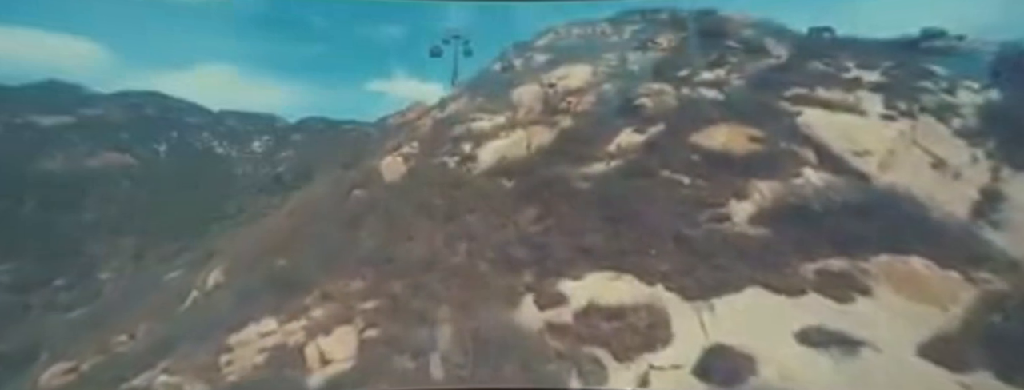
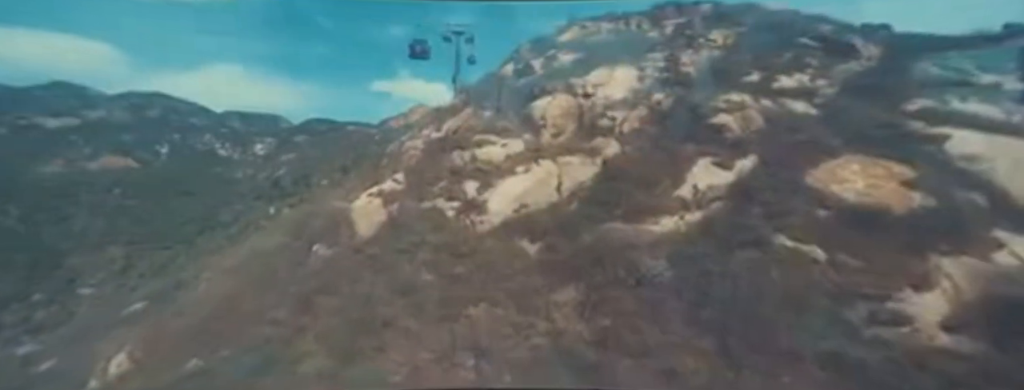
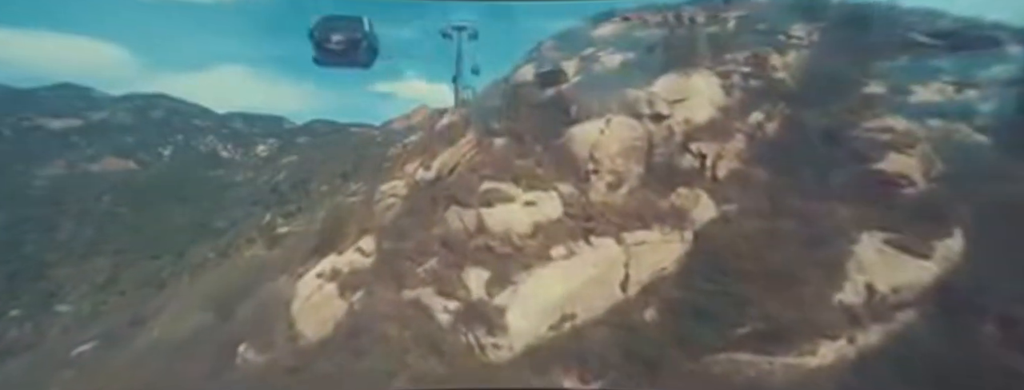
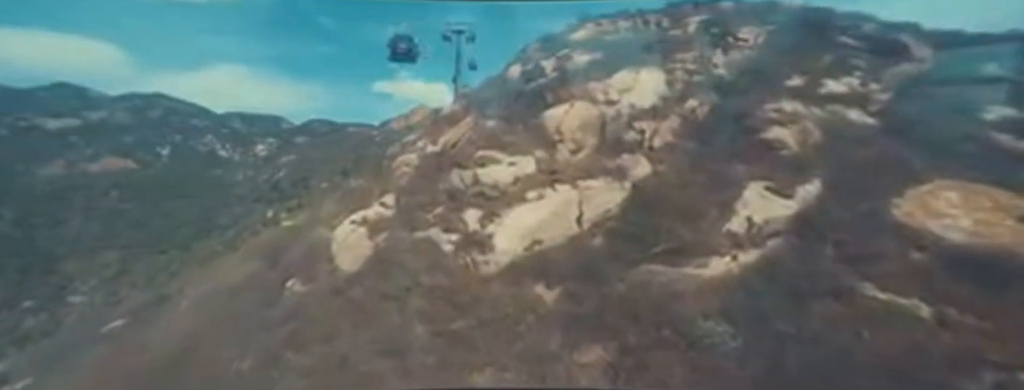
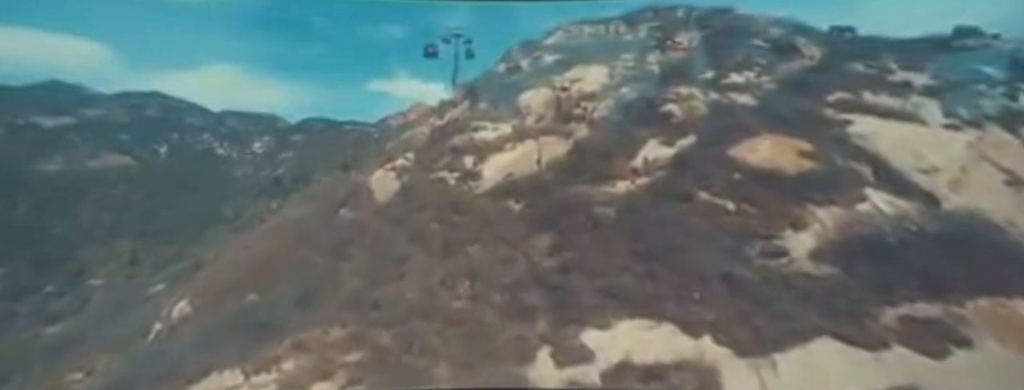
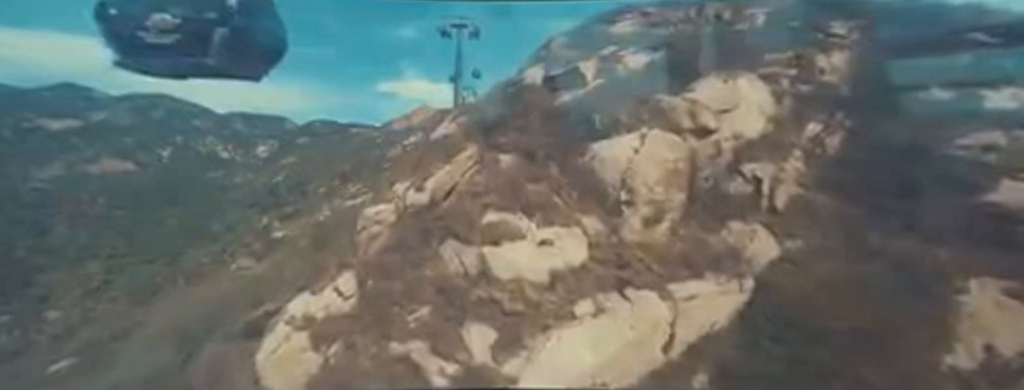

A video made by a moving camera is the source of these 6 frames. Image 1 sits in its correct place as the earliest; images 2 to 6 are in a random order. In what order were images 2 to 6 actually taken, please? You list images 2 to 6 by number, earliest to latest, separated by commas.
5, 2, 4, 3, 6
